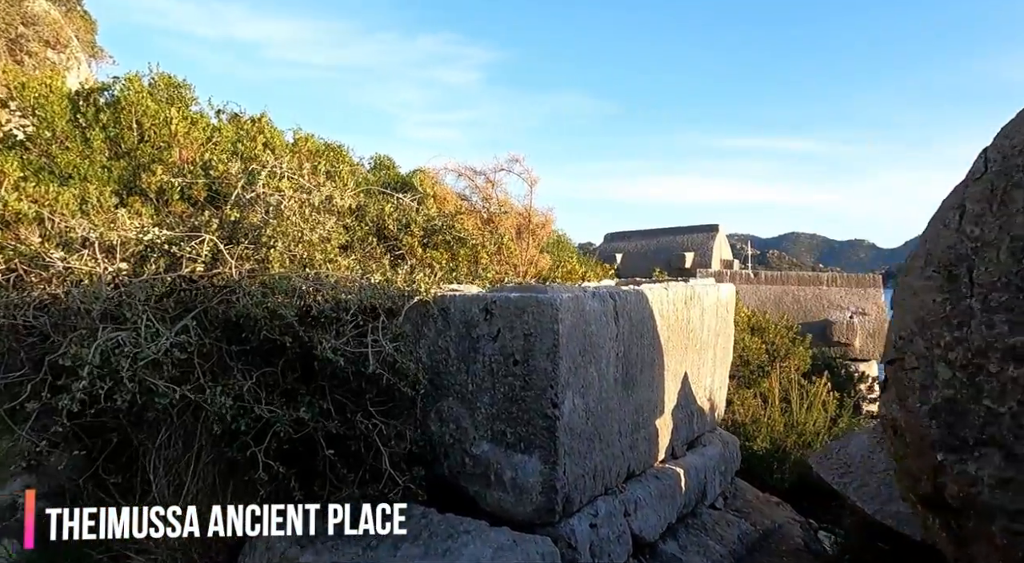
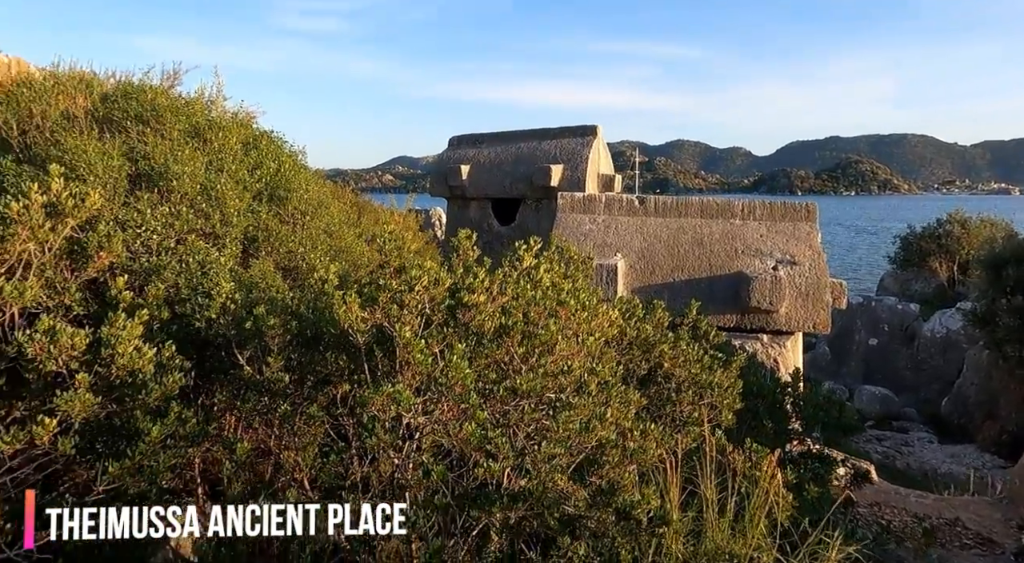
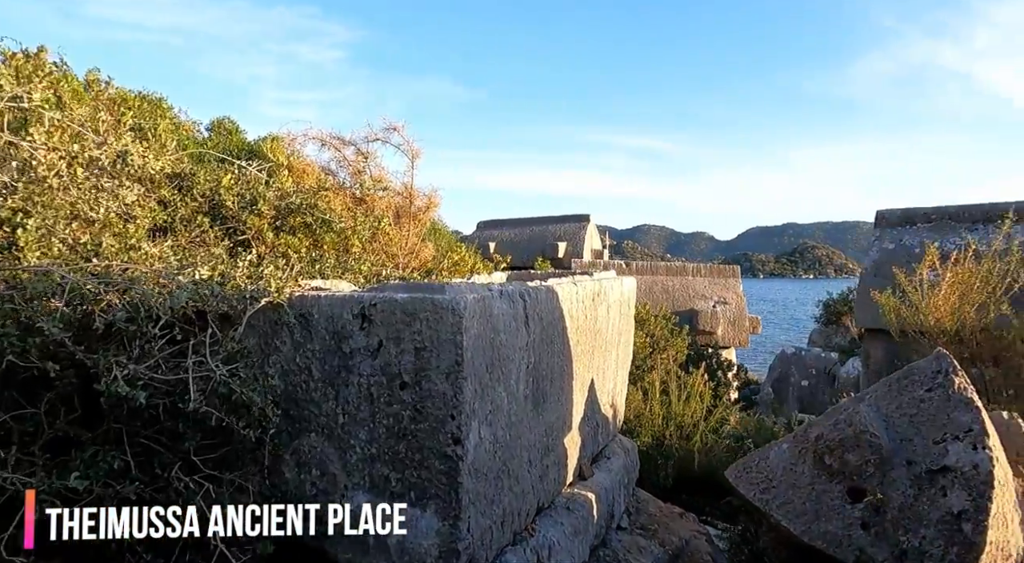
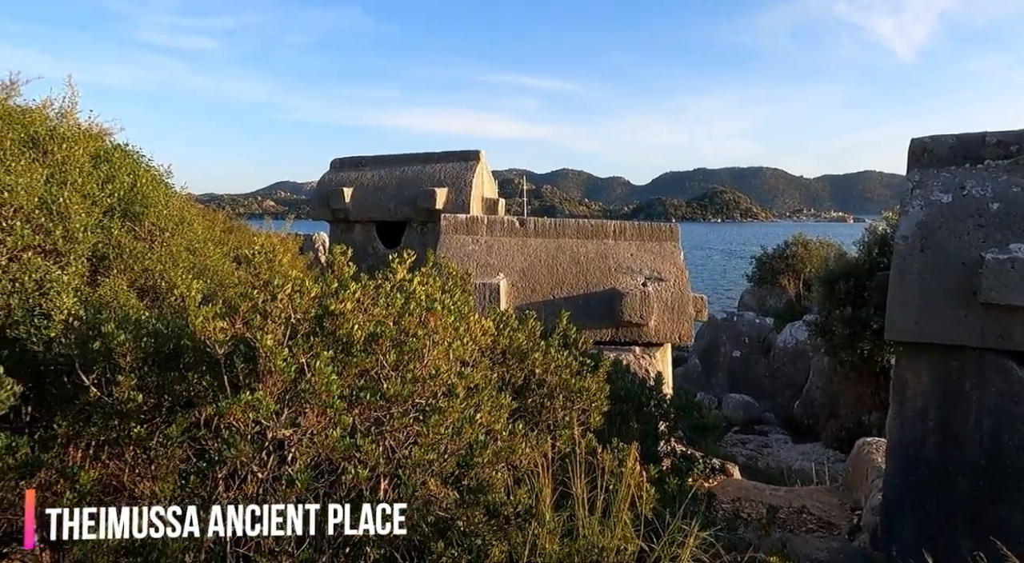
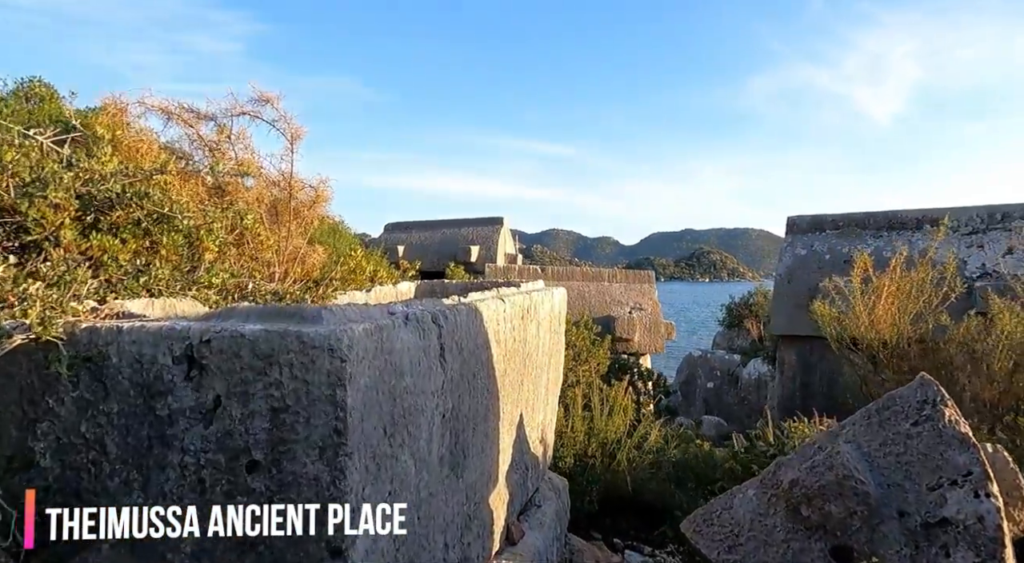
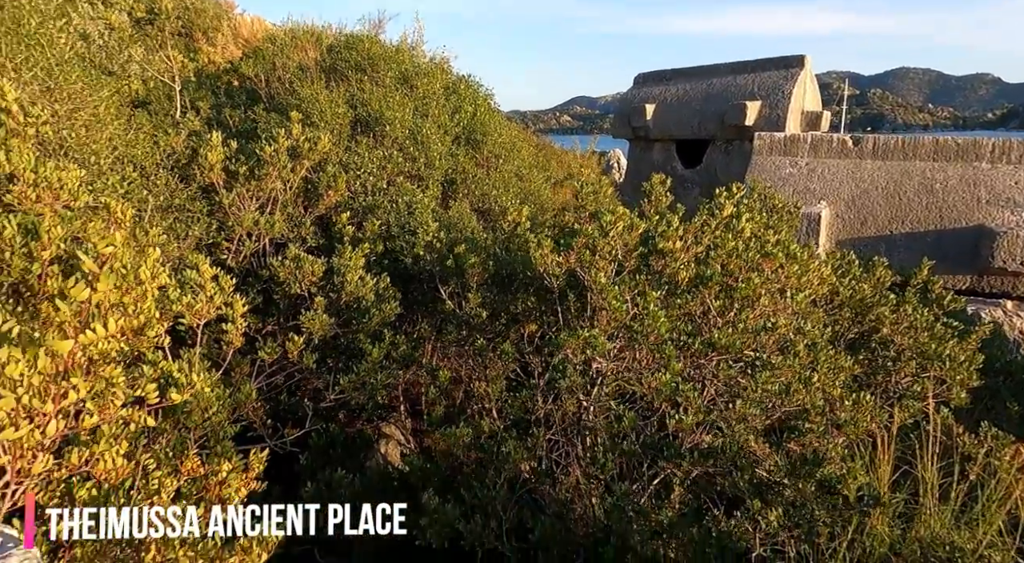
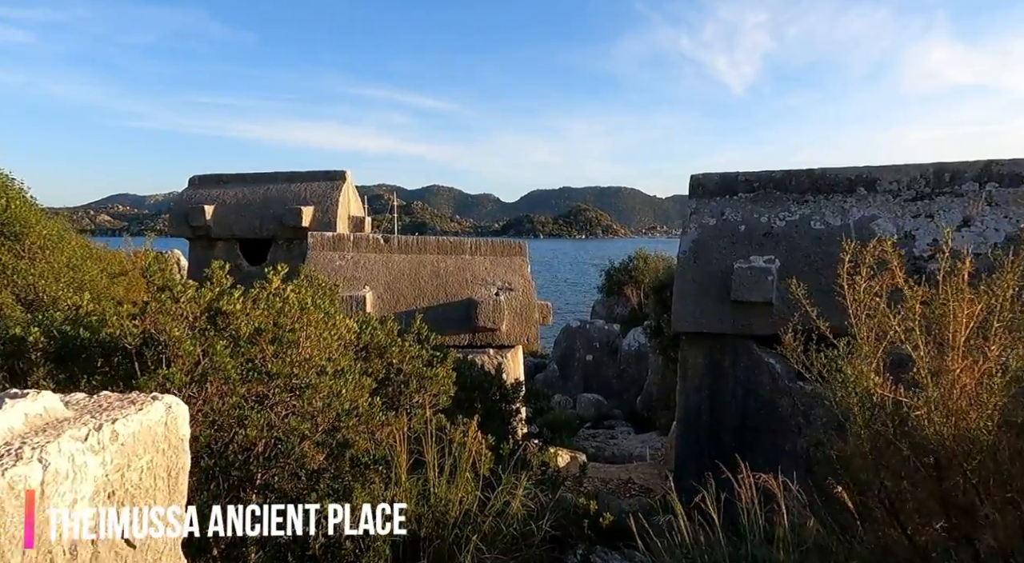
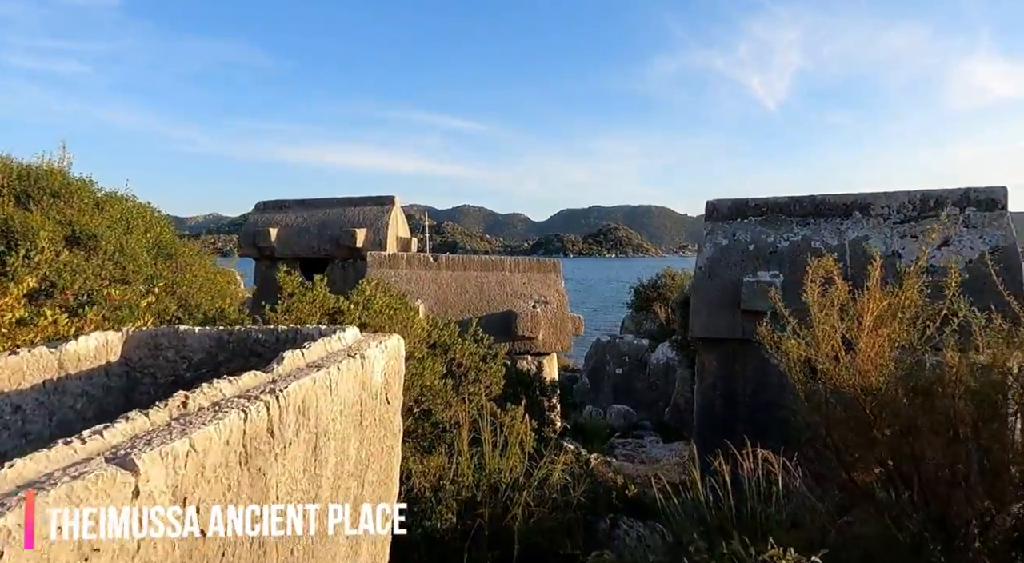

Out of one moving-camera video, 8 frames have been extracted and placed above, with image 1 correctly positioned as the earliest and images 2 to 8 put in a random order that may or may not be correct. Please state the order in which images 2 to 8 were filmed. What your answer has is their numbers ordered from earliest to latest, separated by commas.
3, 5, 8, 7, 4, 2, 6
